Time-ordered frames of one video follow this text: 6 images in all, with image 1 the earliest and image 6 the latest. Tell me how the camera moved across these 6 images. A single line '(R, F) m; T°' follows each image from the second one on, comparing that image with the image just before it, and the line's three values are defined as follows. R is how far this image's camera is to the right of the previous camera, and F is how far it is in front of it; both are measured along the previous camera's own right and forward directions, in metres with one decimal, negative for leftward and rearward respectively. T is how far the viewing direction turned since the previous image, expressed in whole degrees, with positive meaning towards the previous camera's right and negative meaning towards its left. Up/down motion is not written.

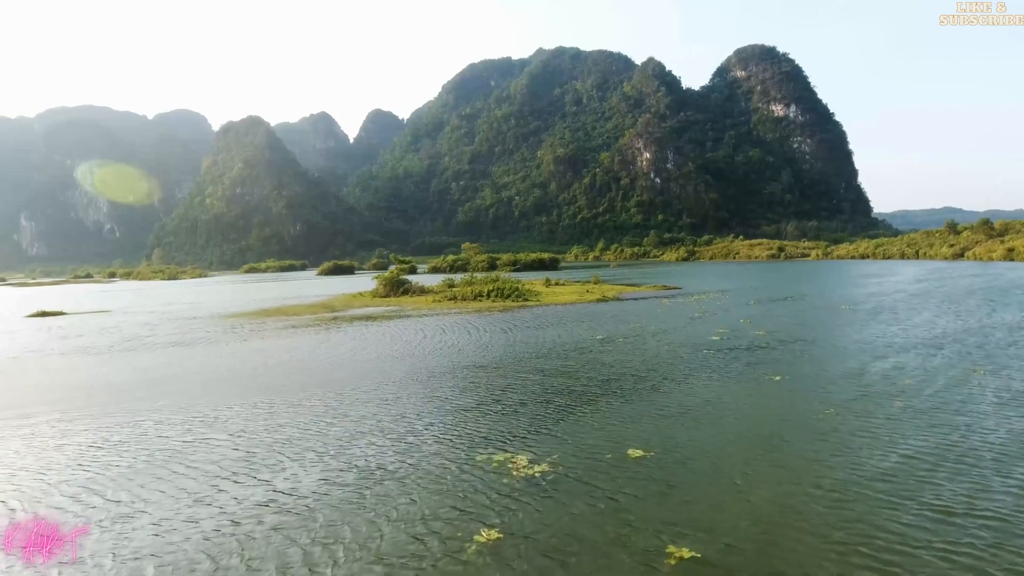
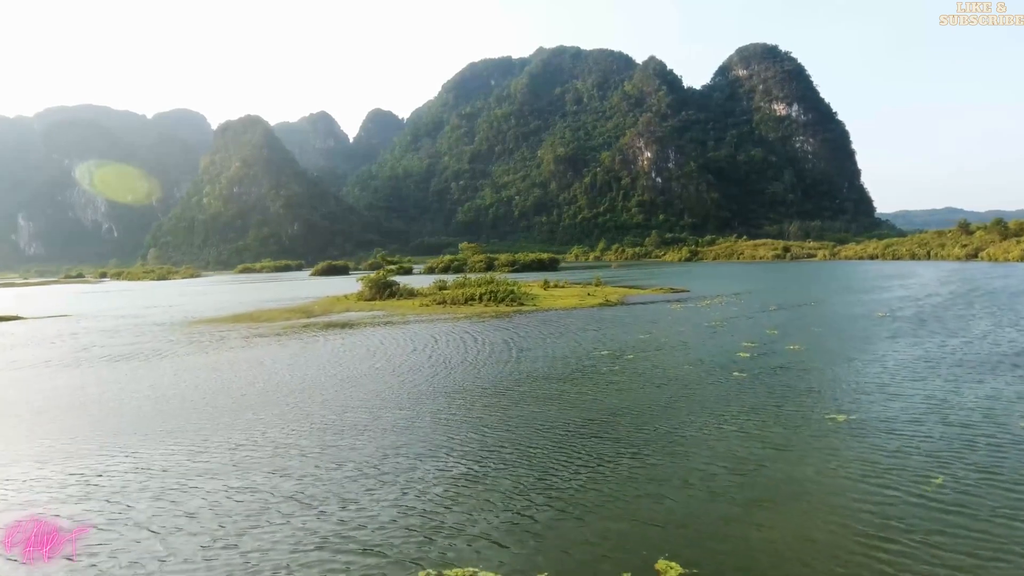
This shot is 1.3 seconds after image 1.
(+0.3, +3.2) m; 0°
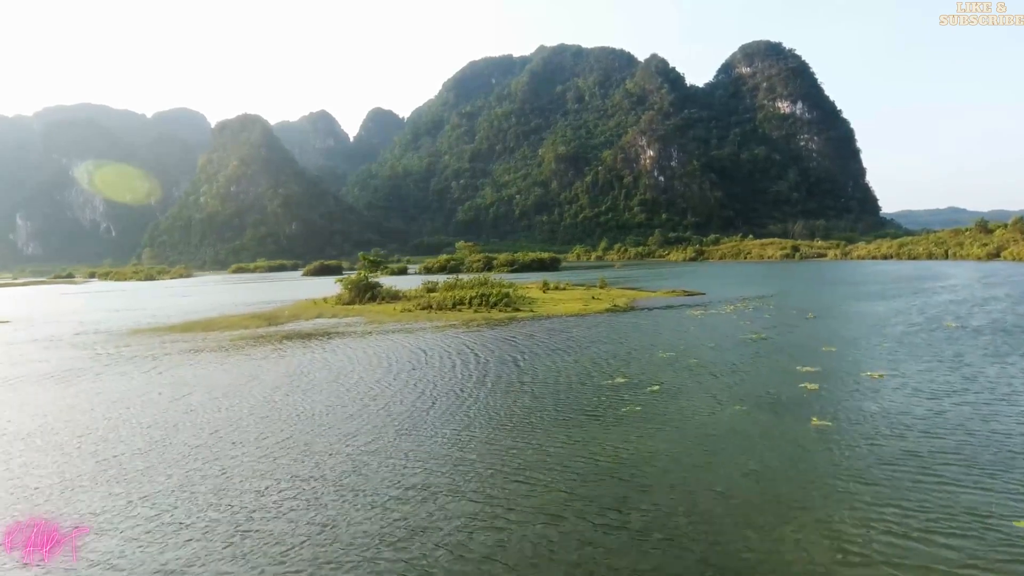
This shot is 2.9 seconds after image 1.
(+0.3, +4.3) m; 0°
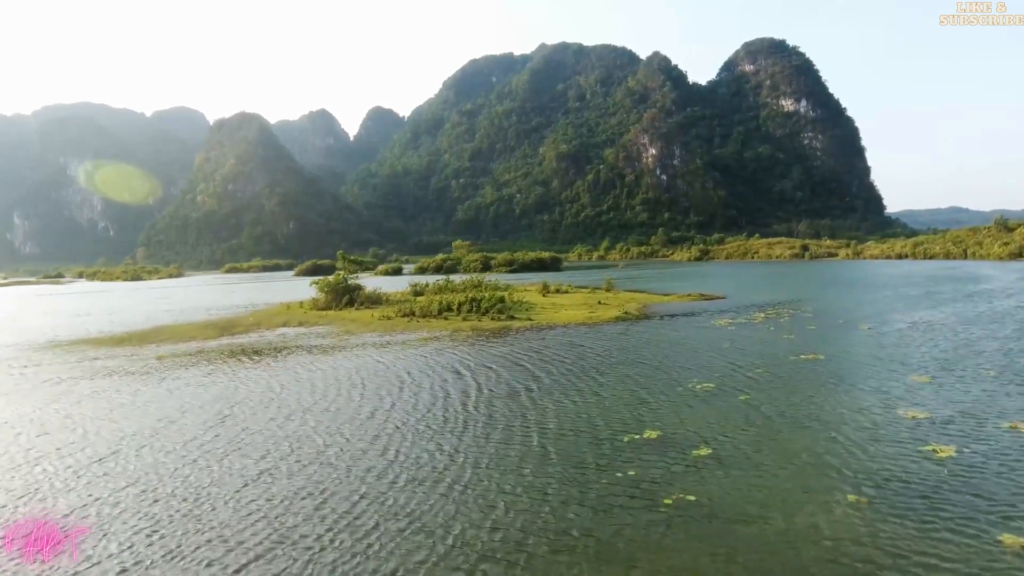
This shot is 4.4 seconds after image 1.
(+0.3, +4.2) m; 0°
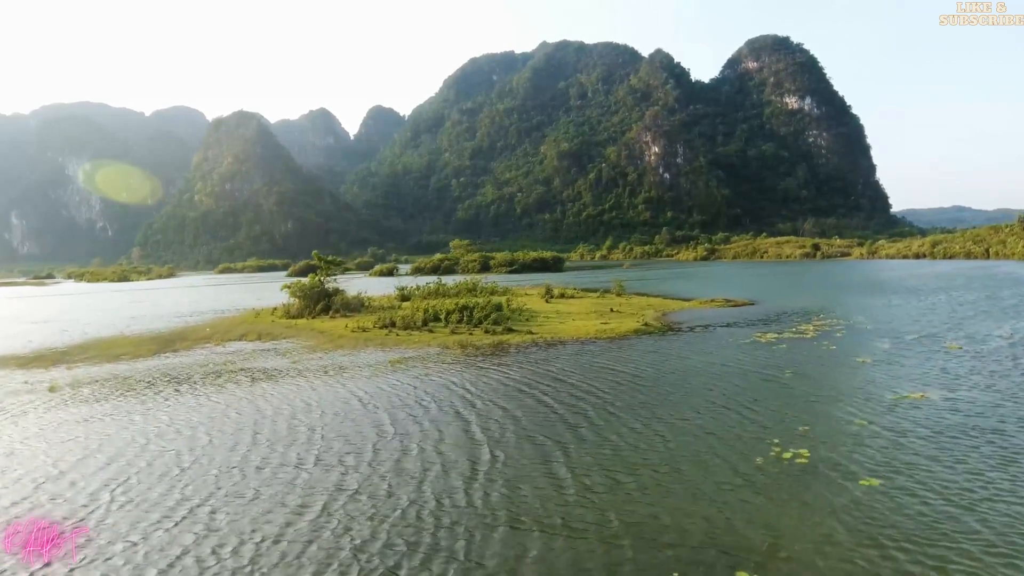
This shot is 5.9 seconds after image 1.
(+0.1, +4.2) m; 0°
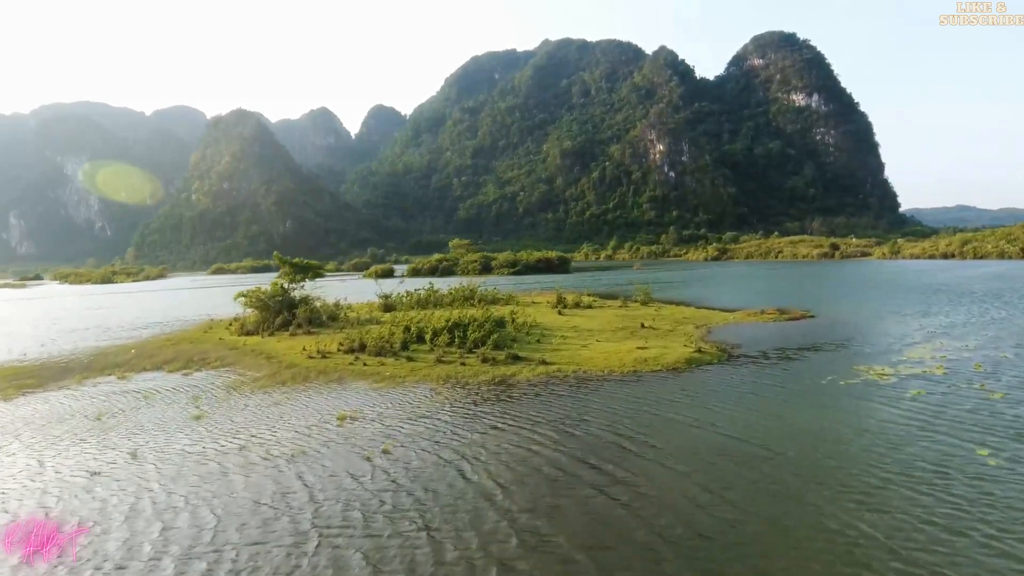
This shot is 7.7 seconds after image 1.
(-0.2, +5.6) m; 0°
